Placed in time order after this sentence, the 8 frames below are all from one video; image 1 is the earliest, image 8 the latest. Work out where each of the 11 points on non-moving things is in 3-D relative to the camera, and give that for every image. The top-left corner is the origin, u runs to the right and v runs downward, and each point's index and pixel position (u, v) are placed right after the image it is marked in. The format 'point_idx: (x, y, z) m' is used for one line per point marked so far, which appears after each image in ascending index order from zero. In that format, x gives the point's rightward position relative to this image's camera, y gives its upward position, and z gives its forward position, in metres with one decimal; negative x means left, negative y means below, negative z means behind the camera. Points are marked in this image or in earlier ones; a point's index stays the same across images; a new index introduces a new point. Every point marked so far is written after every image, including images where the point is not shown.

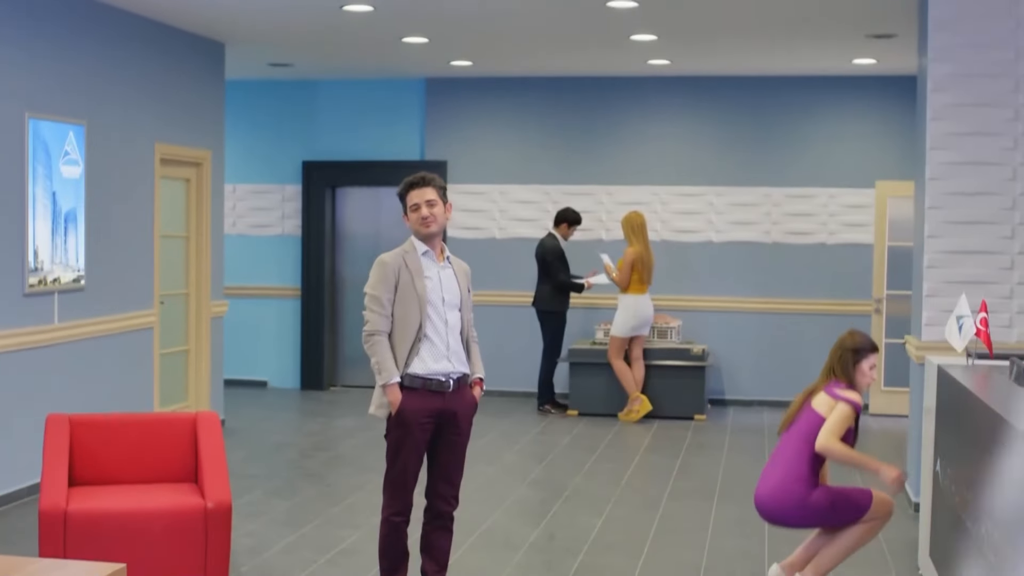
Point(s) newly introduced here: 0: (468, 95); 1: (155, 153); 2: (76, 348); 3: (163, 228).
0: (-0.3, +1.4, +11.0) m
1: (-1.9, +0.7, +8.1) m
2: (-2.1, -0.3, +7.3) m
3: (-1.9, +0.3, +8.4) m
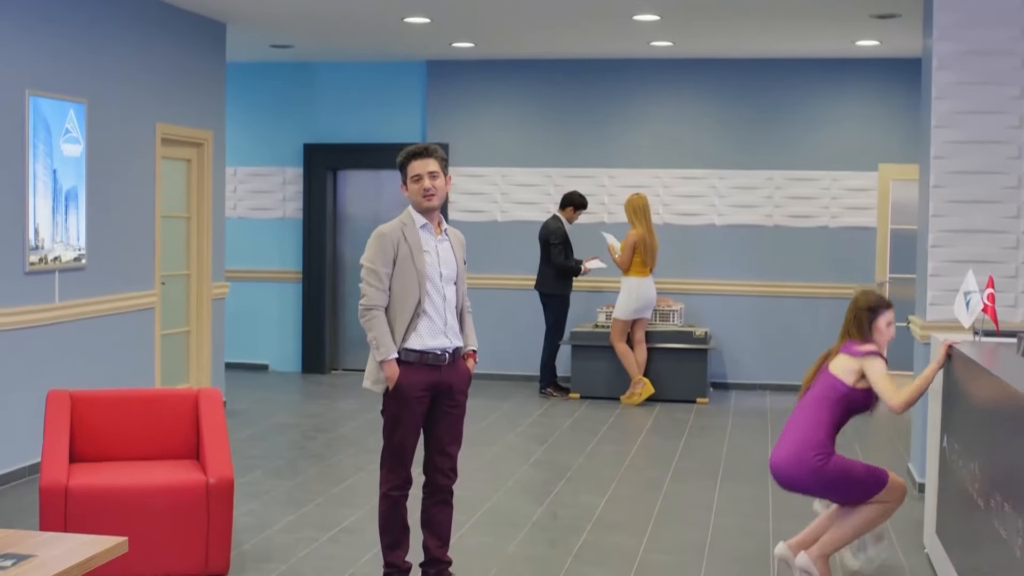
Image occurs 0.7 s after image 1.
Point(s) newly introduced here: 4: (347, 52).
0: (-0.3, +1.5, +10.9) m
1: (-1.9, +0.8, +8.1) m
2: (-2.1, -0.2, +7.2) m
3: (-1.9, +0.4, +8.3) m
4: (-1.1, +1.6, +10.6) m
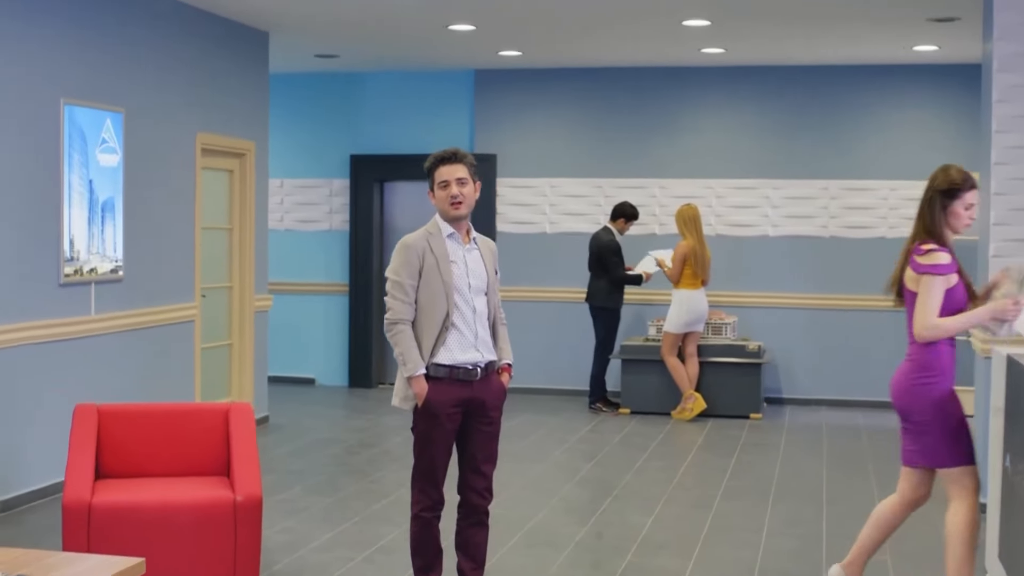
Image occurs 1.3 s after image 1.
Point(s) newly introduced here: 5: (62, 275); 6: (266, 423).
0: (0.0, +1.4, +10.7) m
1: (-1.6, +0.8, +7.9) m
2: (-1.9, -0.2, +7.1) m
3: (-1.7, +0.4, +8.2) m
4: (-0.8, +1.5, +10.4) m
5: (-1.9, +0.1, +6.6) m
6: (-1.4, -0.8, +8.9) m
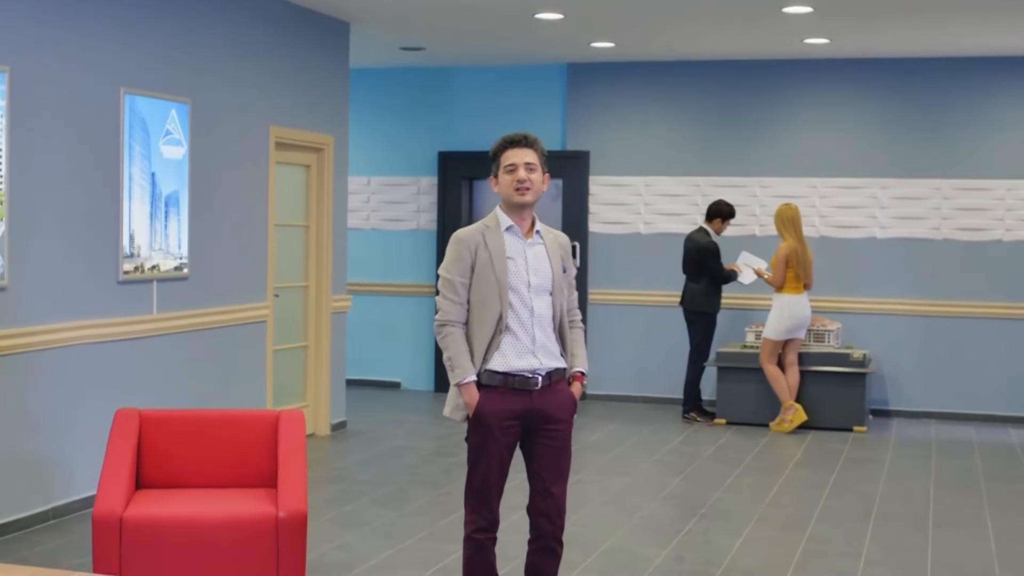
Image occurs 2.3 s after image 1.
0: (+0.7, +1.4, +10.3) m
1: (-1.2, +0.8, +7.6) m
2: (-1.5, -0.2, +6.8) m
3: (-1.2, +0.4, +7.9) m
4: (-0.2, +1.5, +10.1) m
5: (-1.6, +0.1, +6.3) m
6: (-0.9, -0.8, +8.6) m
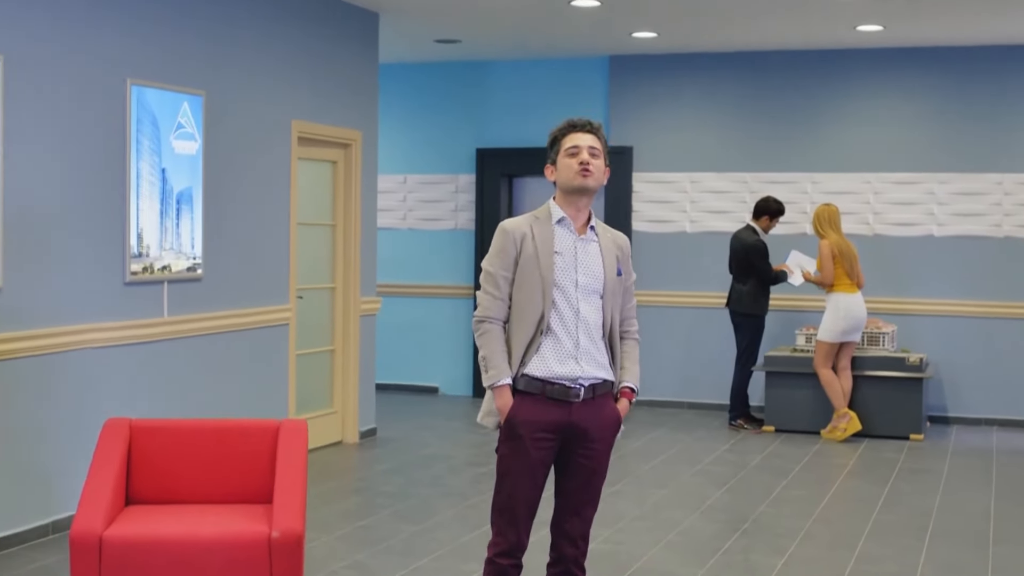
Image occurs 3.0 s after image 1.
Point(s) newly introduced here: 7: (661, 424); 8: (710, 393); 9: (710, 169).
0: (+0.9, +1.4, +9.9) m
1: (-1.0, +0.7, +7.3) m
2: (-1.4, -0.2, +6.5) m
3: (-1.0, +0.4, +7.6) m
4: (+0.1, +1.5, +9.7) m
5: (-1.5, +0.1, +6.0) m
6: (-0.7, -0.8, +8.2) m
7: (+0.9, -0.8, +9.0) m
8: (+1.3, -0.7, +9.9) m
9: (+1.3, +0.8, +9.8) m
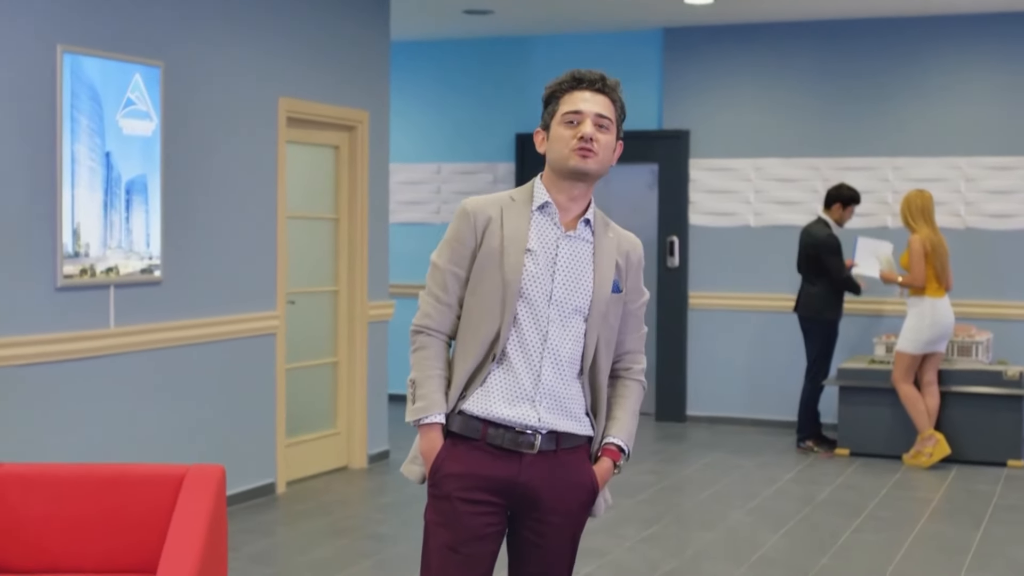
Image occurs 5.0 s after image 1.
0: (+1.2, +1.4, +8.8) m
1: (-1.0, +0.7, +6.3) m
2: (-1.3, -0.3, +5.5) m
3: (-0.9, +0.3, +6.6) m
4: (+0.3, +1.5, +8.6) m
5: (-1.5, 0.0, +5.0) m
6: (-0.6, -0.8, +7.2) m
7: (+1.1, -0.8, +8.0) m
8: (+1.5, -0.7, +8.8) m
9: (+1.5, +0.8, +8.7) m
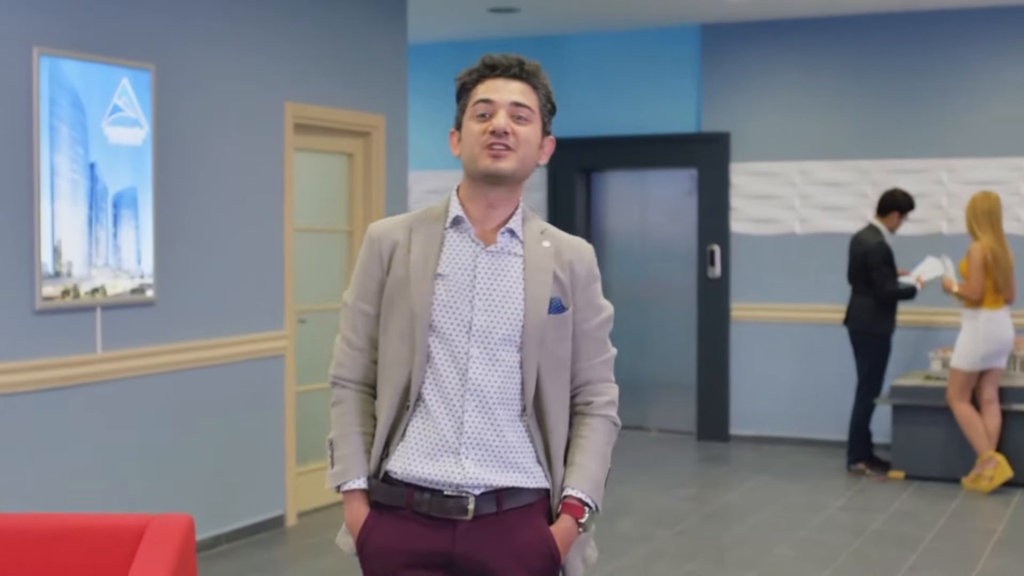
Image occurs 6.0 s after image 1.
0: (+1.4, +1.3, +8.3) m
1: (-0.9, +0.7, +5.9) m
2: (-1.2, -0.3, +5.1) m
3: (-0.8, +0.3, +6.2) m
4: (+0.5, +1.4, +8.2) m
5: (-1.4, 0.0, +4.6) m
6: (-0.5, -0.9, +6.8) m
7: (+1.2, -0.9, +7.5) m
8: (+1.7, -0.7, +8.3) m
9: (+1.7, +0.7, +8.2) m
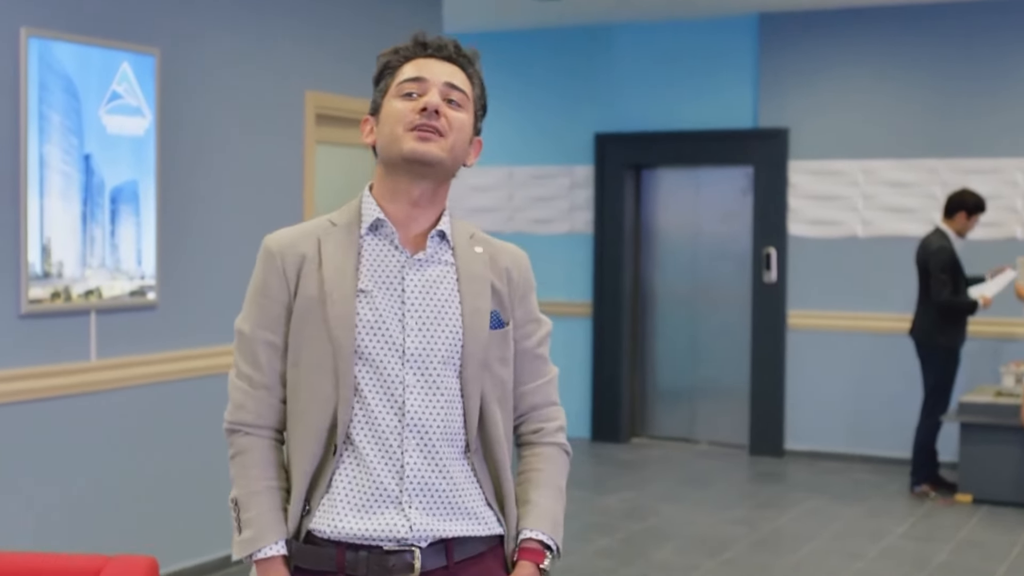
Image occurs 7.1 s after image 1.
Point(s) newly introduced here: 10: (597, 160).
0: (+1.6, +1.3, +7.8) m
1: (-0.7, +0.7, +5.5) m
2: (-1.1, -0.3, +4.7) m
3: (-0.7, +0.3, +5.8) m
4: (+0.7, +1.4, +7.7) m
5: (-1.3, 0.0, +4.2) m
6: (-0.3, -0.9, +6.4) m
7: (+1.4, -0.9, +7.0) m
8: (+1.9, -0.8, +7.8) m
9: (+1.9, +0.7, +7.7) m
10: (+0.5, +0.7, +8.4) m
